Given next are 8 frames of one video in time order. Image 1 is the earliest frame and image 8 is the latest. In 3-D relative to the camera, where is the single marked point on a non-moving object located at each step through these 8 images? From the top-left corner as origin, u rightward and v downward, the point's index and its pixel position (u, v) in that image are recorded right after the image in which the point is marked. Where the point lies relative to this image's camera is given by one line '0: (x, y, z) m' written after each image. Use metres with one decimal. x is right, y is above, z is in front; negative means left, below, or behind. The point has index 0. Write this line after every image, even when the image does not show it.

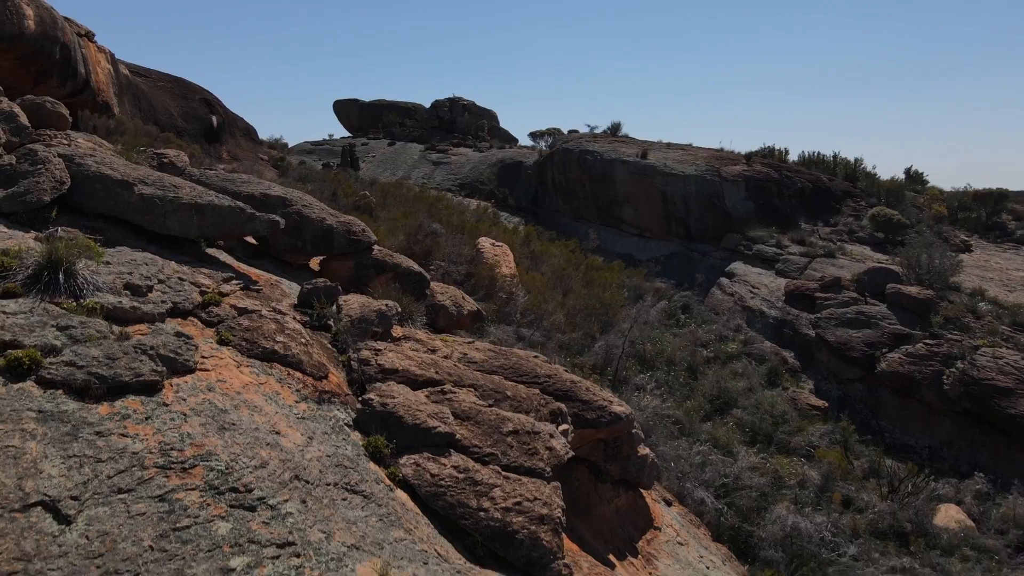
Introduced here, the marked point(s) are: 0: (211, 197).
0: (-2.1, +0.6, +5.0) m
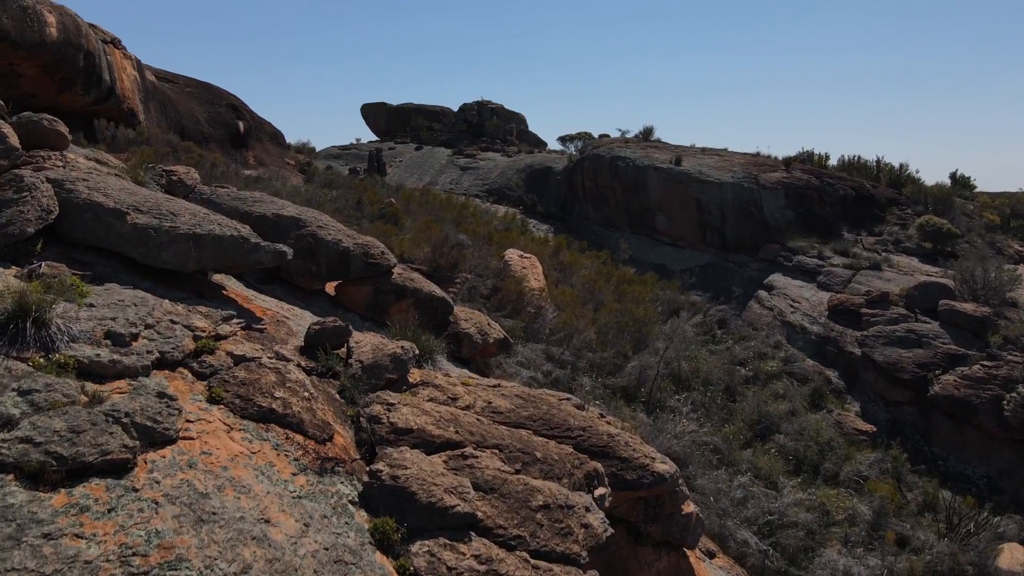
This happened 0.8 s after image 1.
0: (-1.9, +0.4, +4.6) m
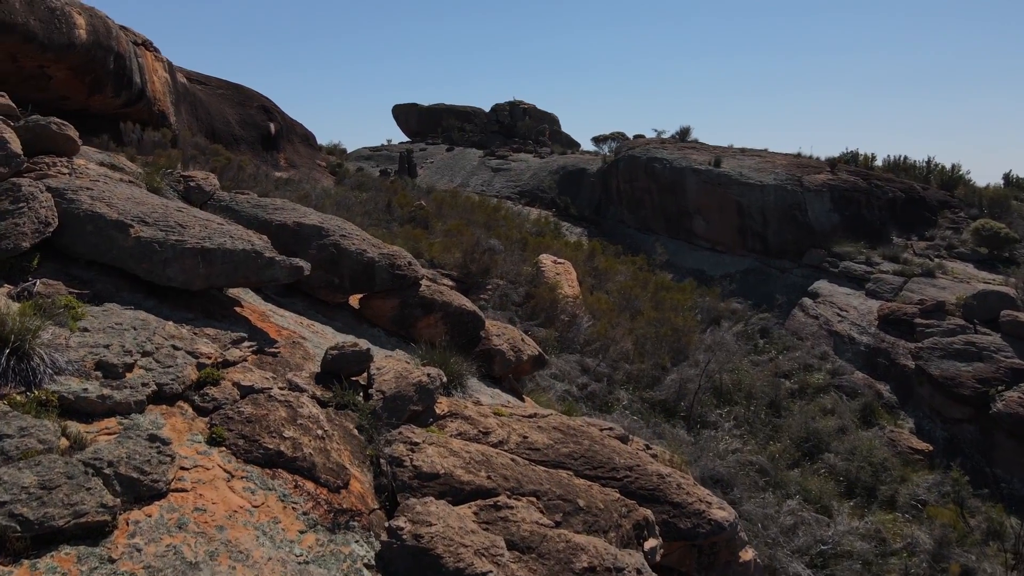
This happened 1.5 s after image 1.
0: (-1.7, +0.3, +4.2) m
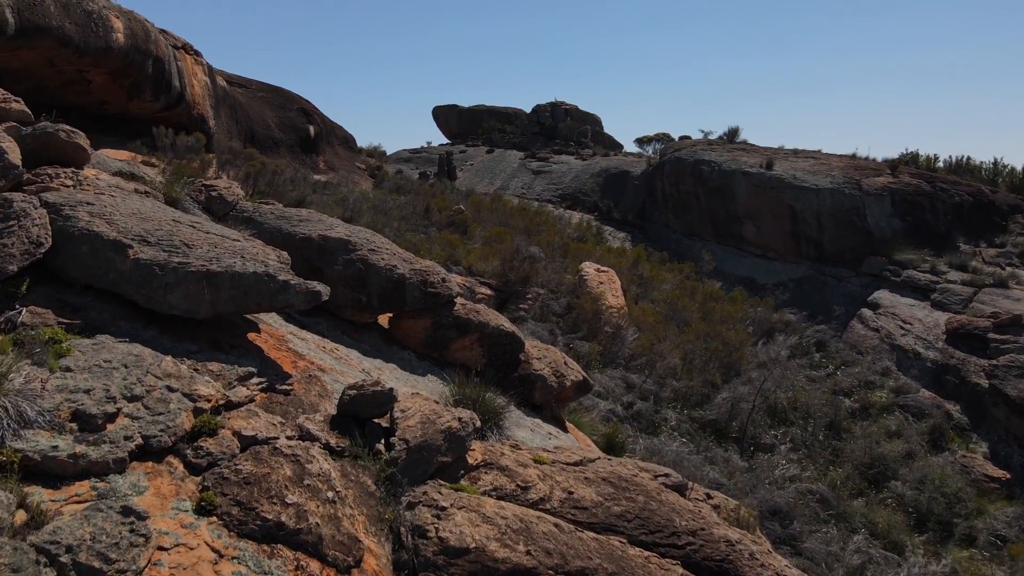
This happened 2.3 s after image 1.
0: (-1.4, +0.1, +3.8) m
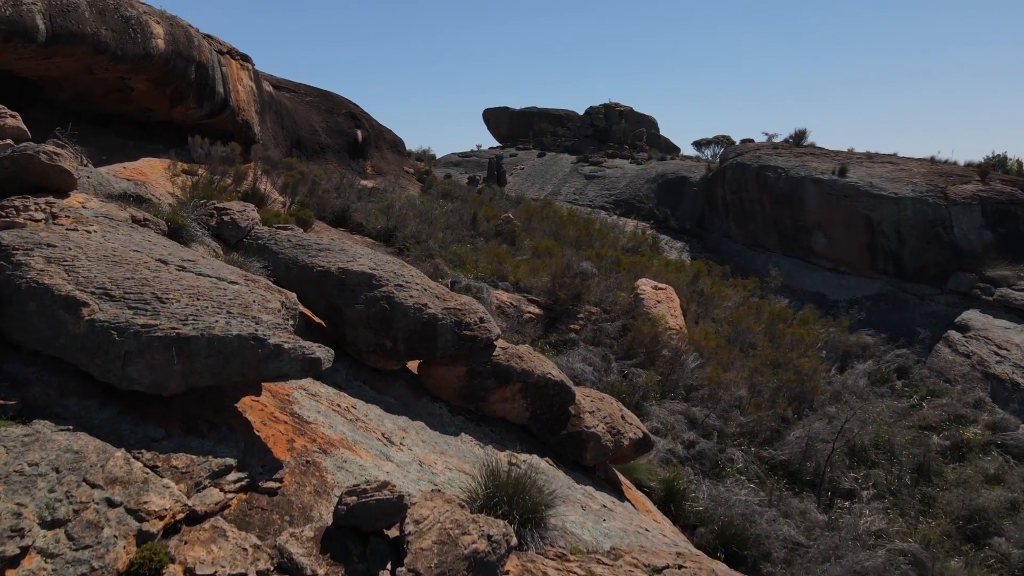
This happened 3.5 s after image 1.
0: (-1.2, -0.1, +3.1) m
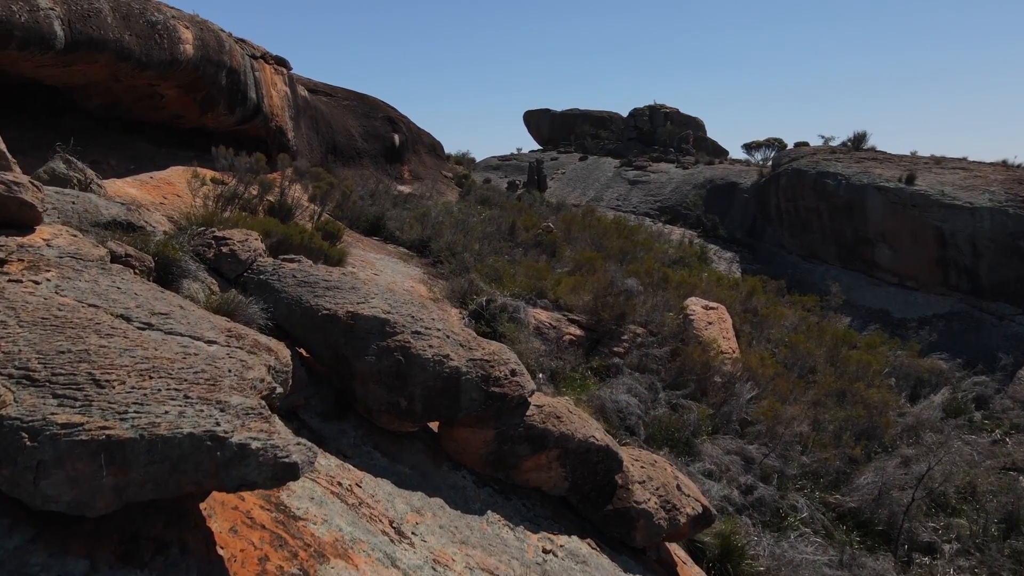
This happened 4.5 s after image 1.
0: (-1.1, -0.4, +2.4) m
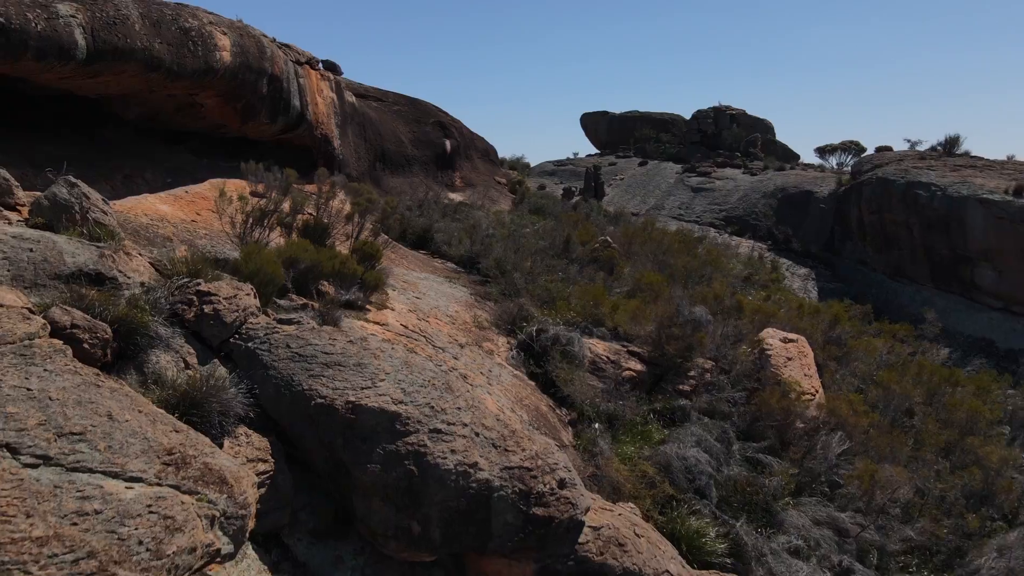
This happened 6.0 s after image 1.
0: (-1.1, -0.7, +1.5) m
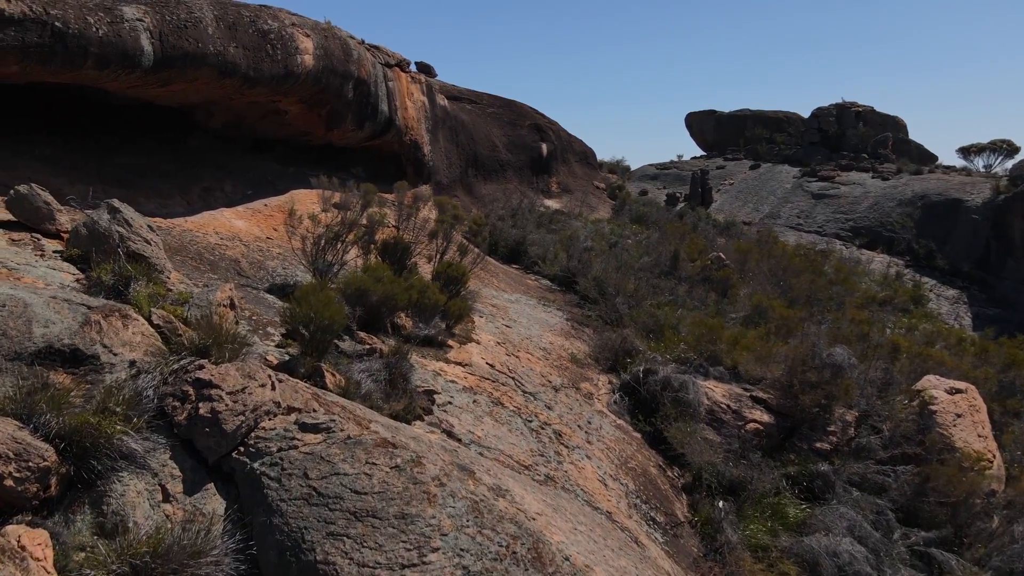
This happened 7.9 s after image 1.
0: (-0.9, -1.1, +0.4) m
